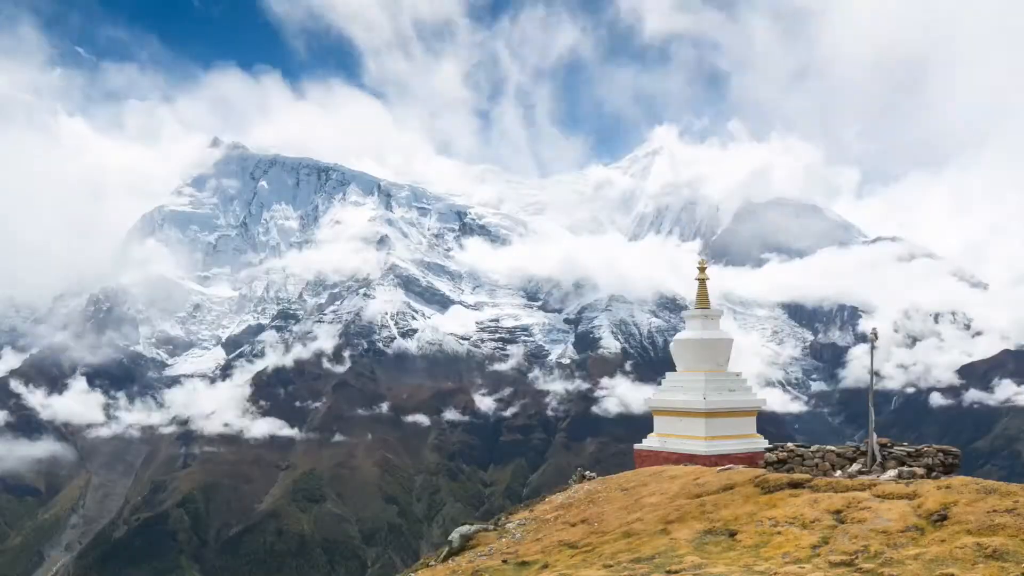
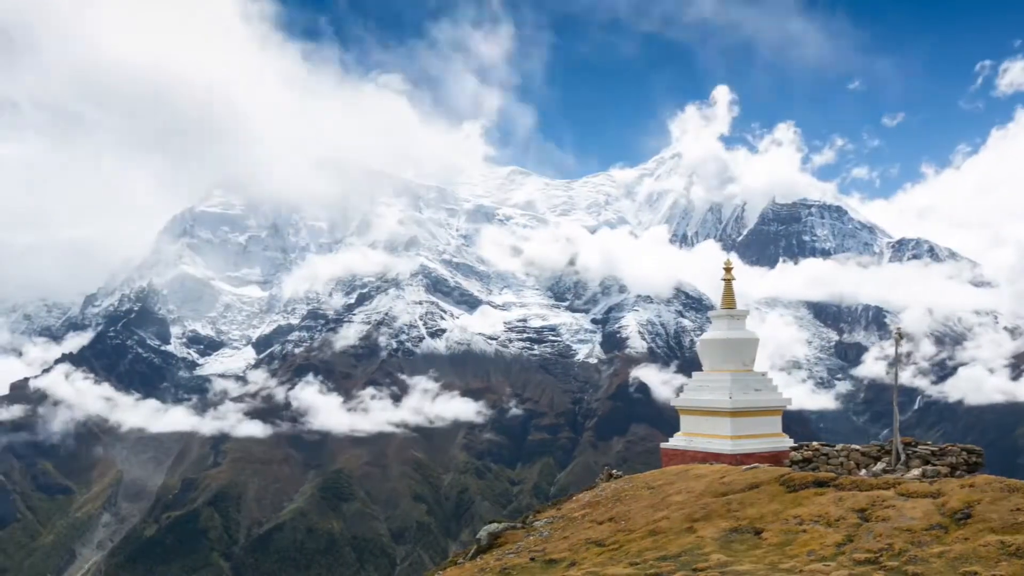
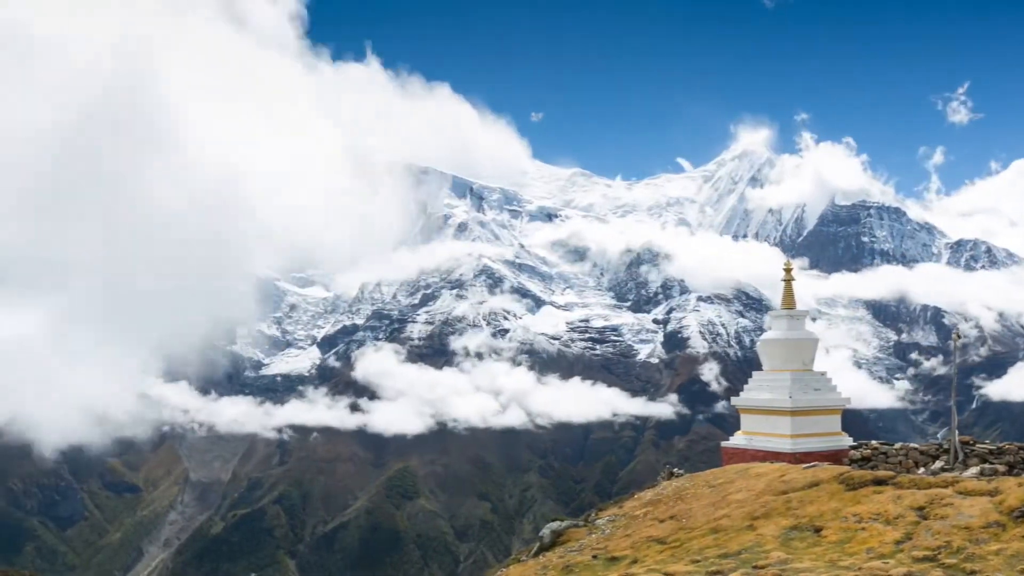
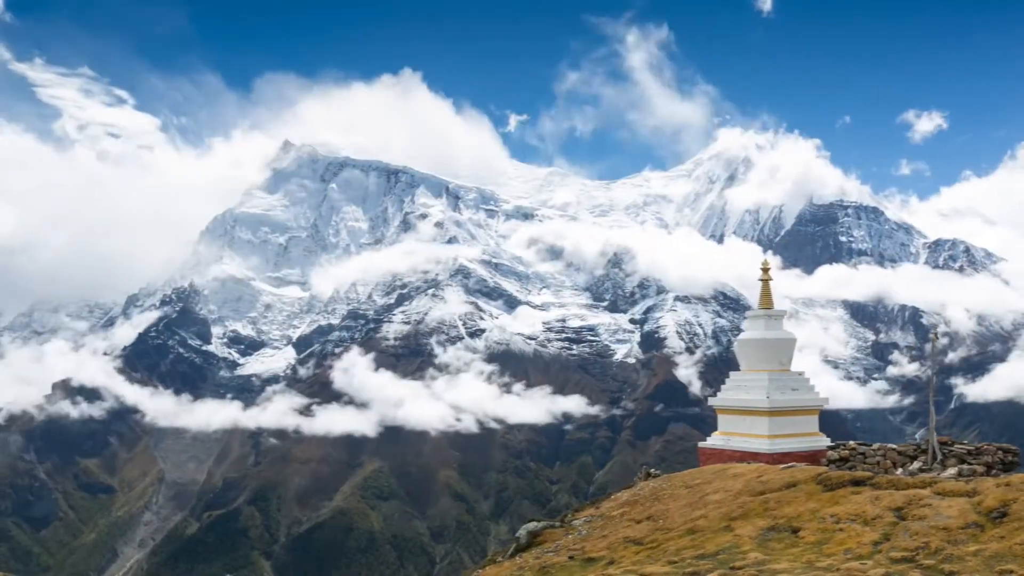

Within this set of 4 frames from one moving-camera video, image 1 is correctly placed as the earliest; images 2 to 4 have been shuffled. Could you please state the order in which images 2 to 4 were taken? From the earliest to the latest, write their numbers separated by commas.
2, 4, 3
